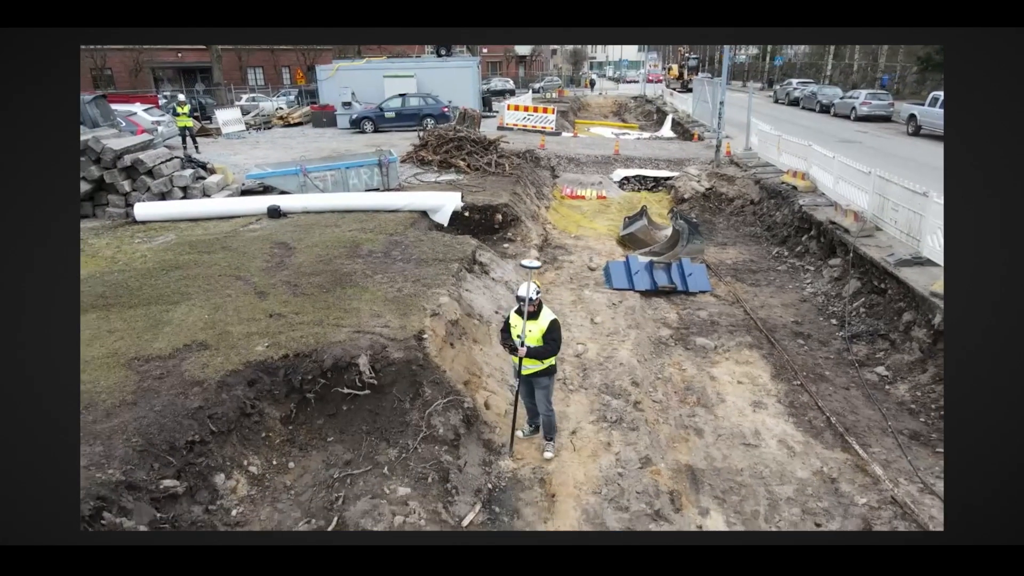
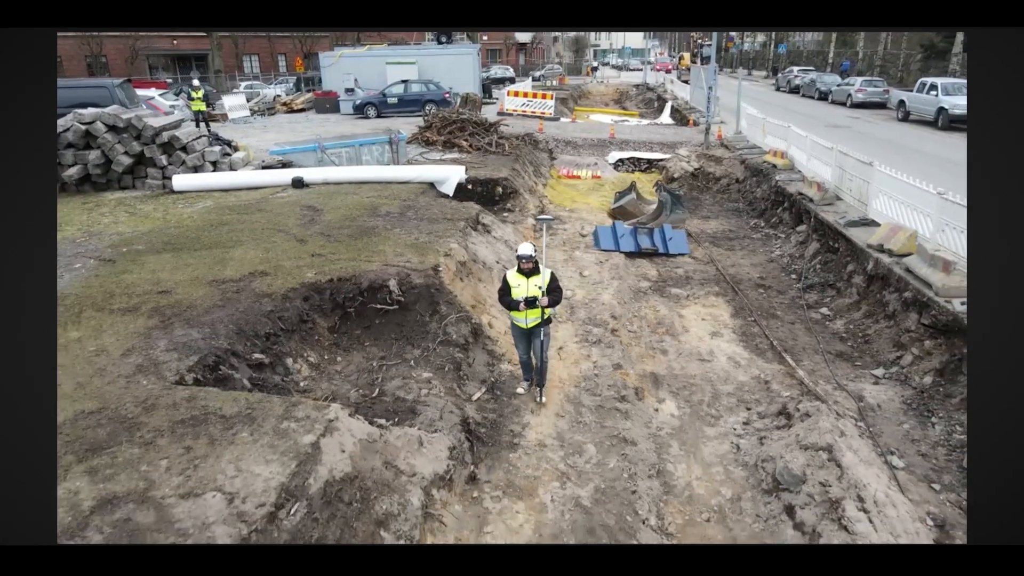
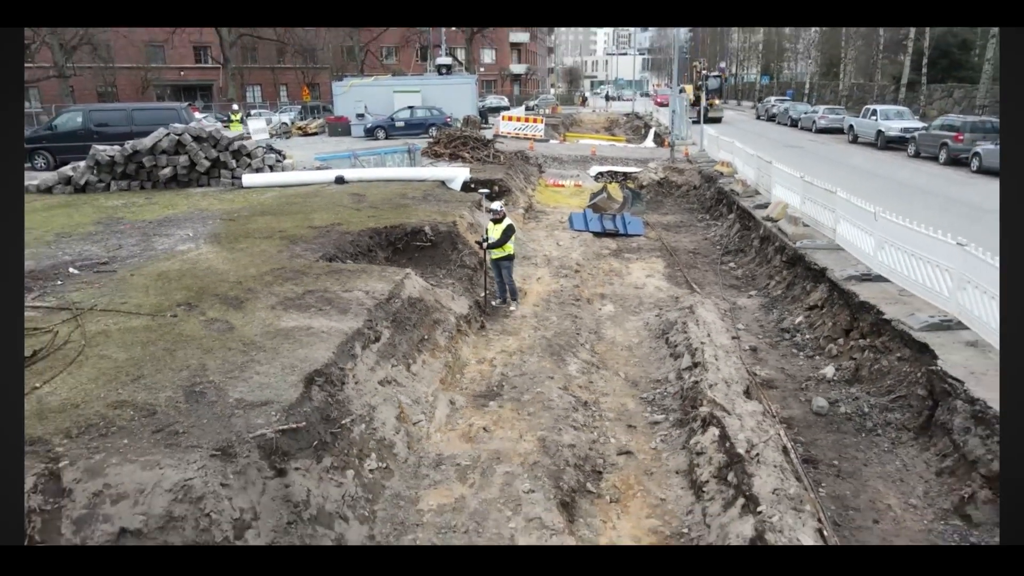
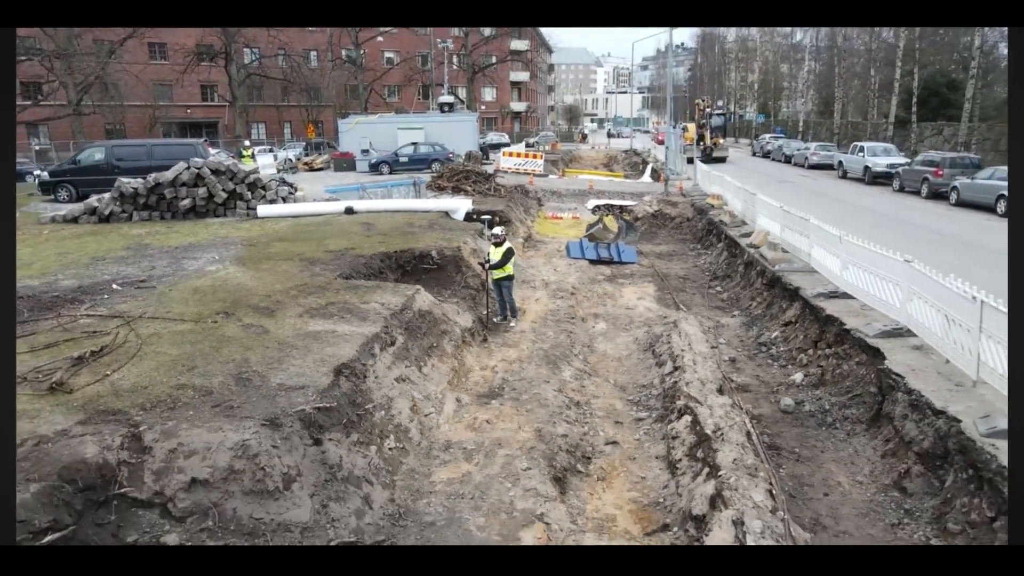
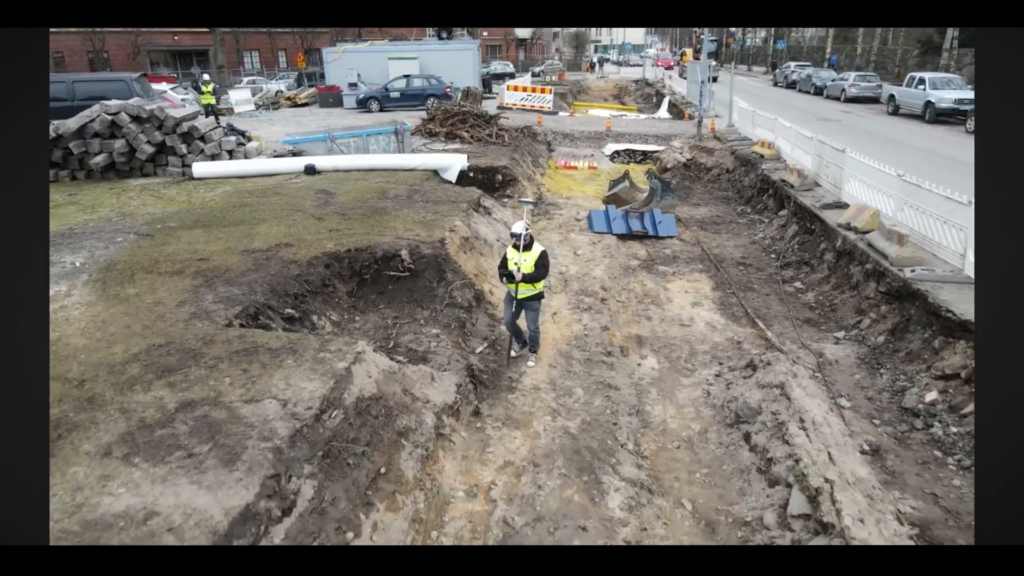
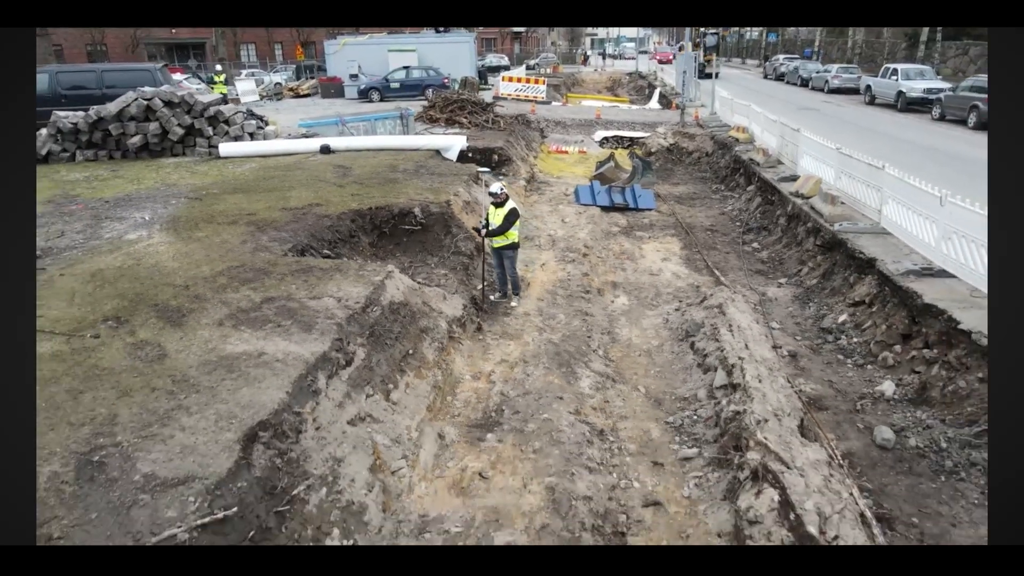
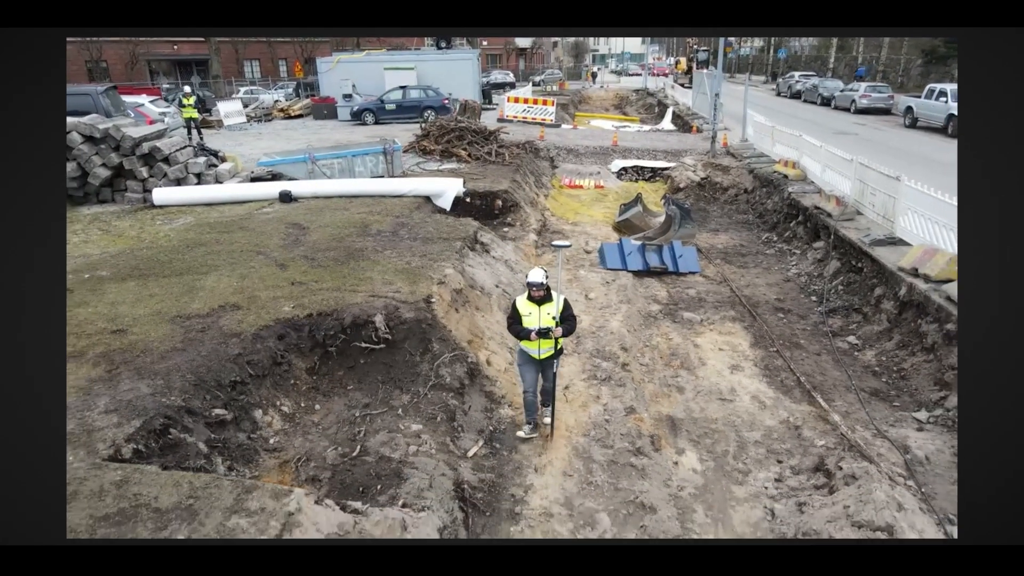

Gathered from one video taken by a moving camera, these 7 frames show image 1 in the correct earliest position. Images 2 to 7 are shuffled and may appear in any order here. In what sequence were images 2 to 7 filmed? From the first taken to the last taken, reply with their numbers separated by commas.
7, 2, 5, 6, 3, 4
